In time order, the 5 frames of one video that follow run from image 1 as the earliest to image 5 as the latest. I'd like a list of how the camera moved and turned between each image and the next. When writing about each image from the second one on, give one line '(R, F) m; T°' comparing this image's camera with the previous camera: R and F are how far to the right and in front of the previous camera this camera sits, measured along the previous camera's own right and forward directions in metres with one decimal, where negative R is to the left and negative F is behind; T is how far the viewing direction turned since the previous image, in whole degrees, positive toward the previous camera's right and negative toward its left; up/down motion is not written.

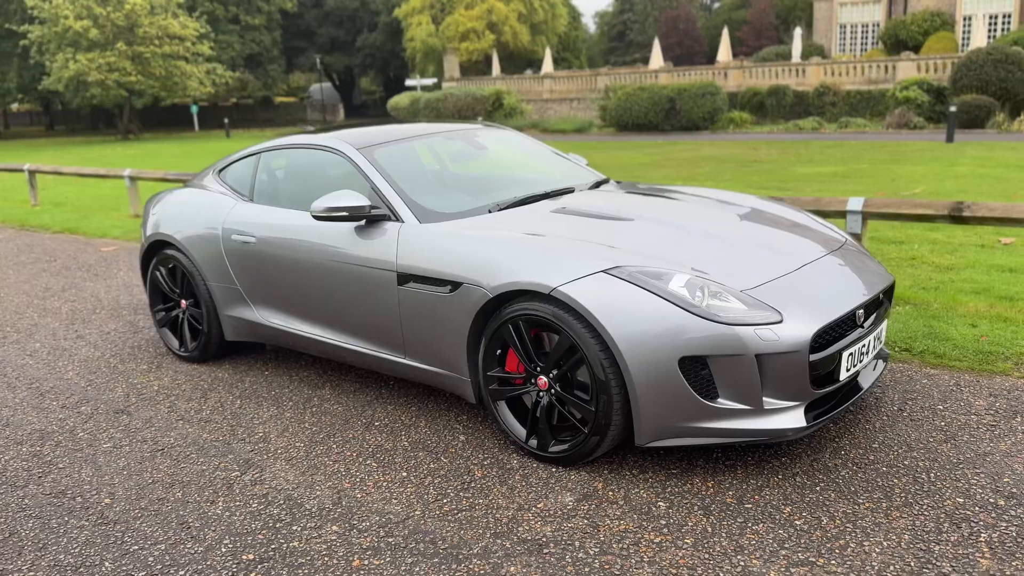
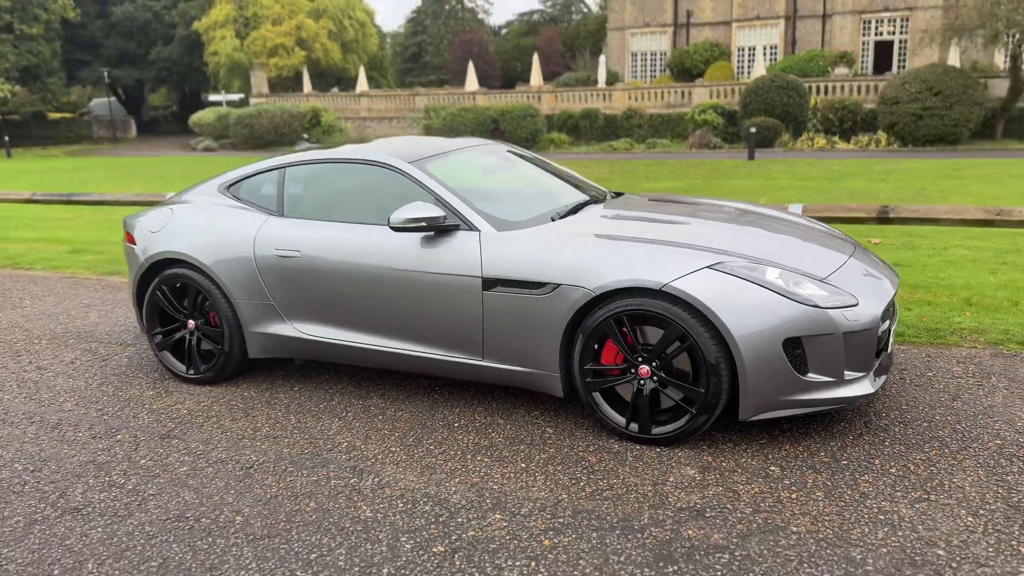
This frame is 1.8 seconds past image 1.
(-1.2, -0.1) m; +14°
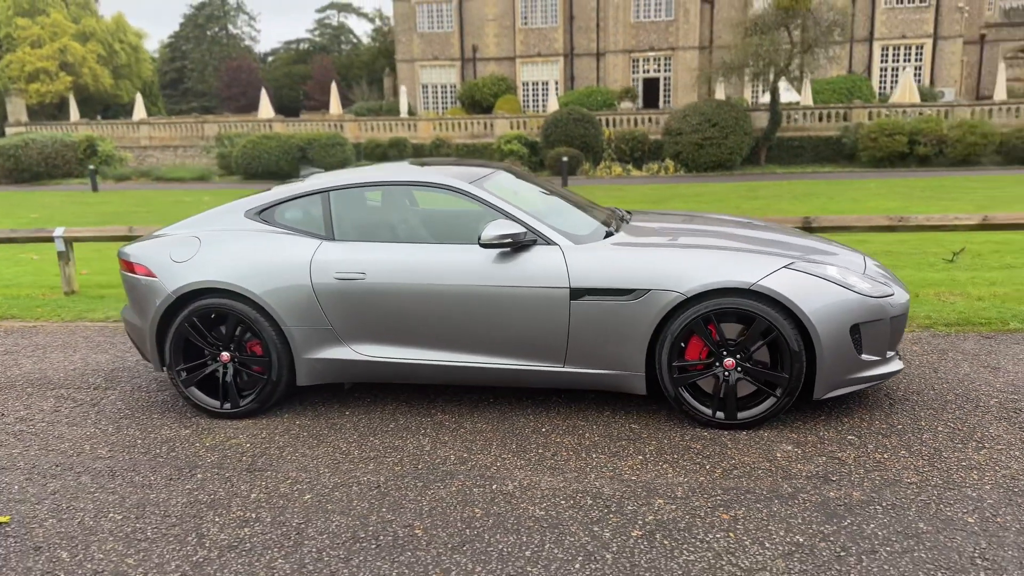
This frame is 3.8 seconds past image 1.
(-1.4, 0.0) m; +15°
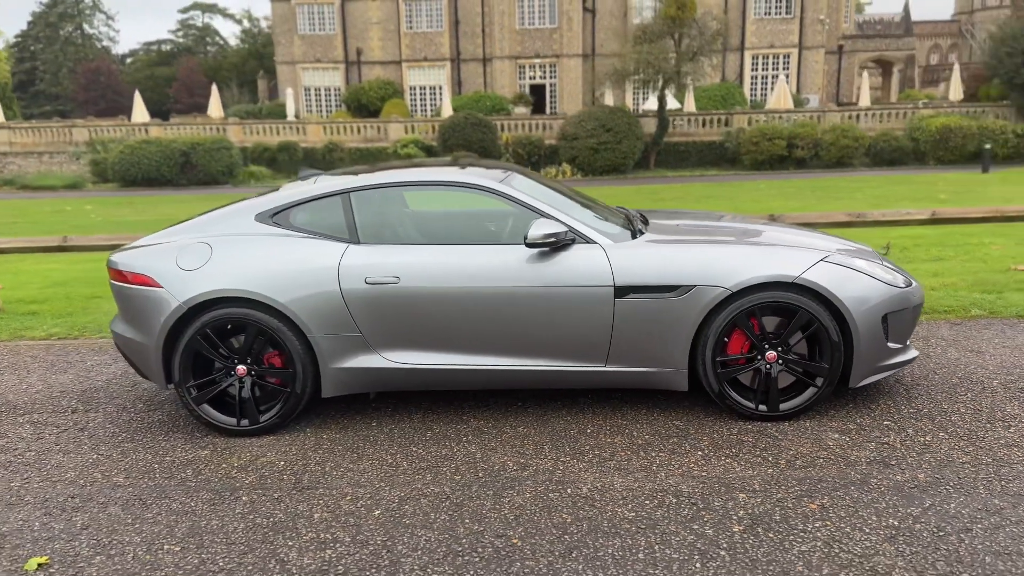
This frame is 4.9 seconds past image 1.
(-0.7, +0.1) m; +8°
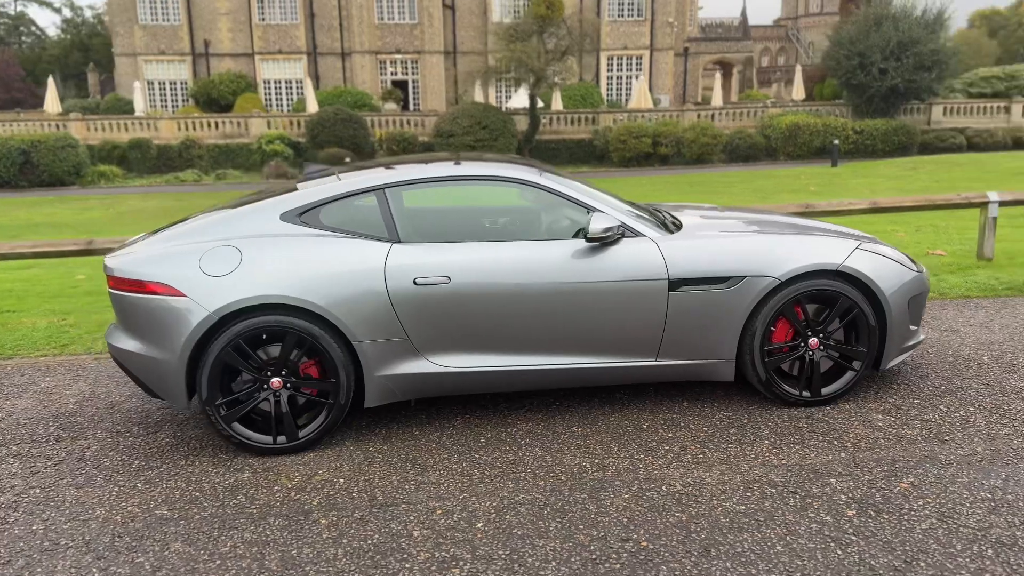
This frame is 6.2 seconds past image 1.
(-0.9, +0.2) m; +10°
